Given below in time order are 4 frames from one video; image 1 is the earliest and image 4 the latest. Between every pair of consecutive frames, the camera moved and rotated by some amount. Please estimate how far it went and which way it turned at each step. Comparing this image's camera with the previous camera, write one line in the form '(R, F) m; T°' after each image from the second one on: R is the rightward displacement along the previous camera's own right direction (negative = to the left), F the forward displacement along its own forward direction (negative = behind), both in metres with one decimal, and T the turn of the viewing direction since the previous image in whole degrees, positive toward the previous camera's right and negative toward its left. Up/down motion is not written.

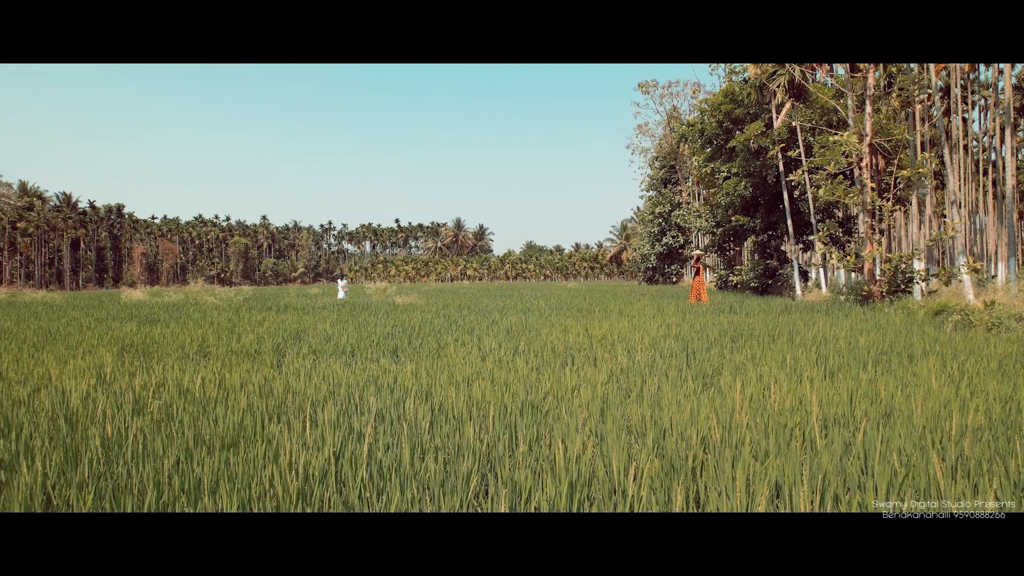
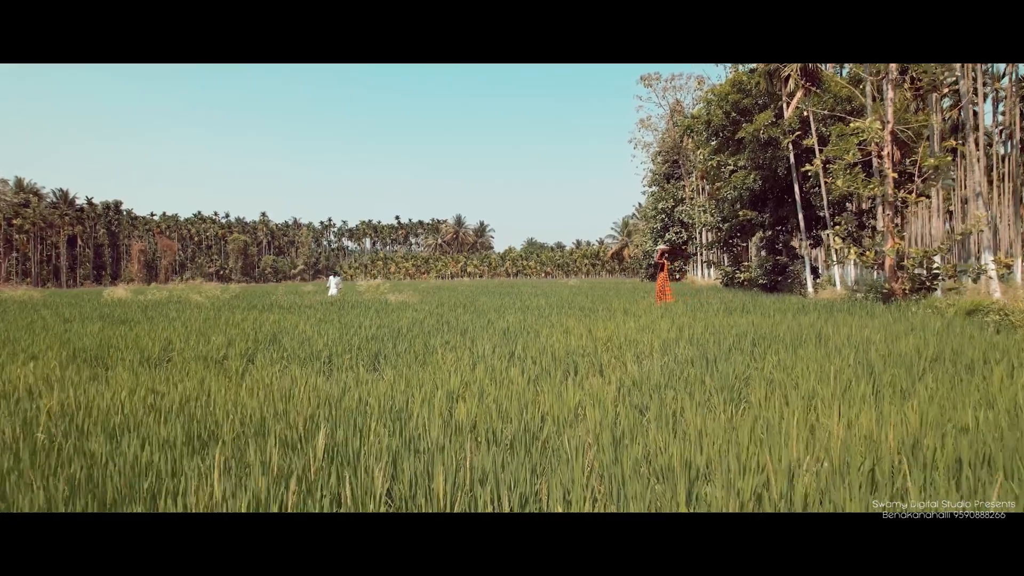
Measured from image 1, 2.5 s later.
(0.0, +0.6) m; 0°
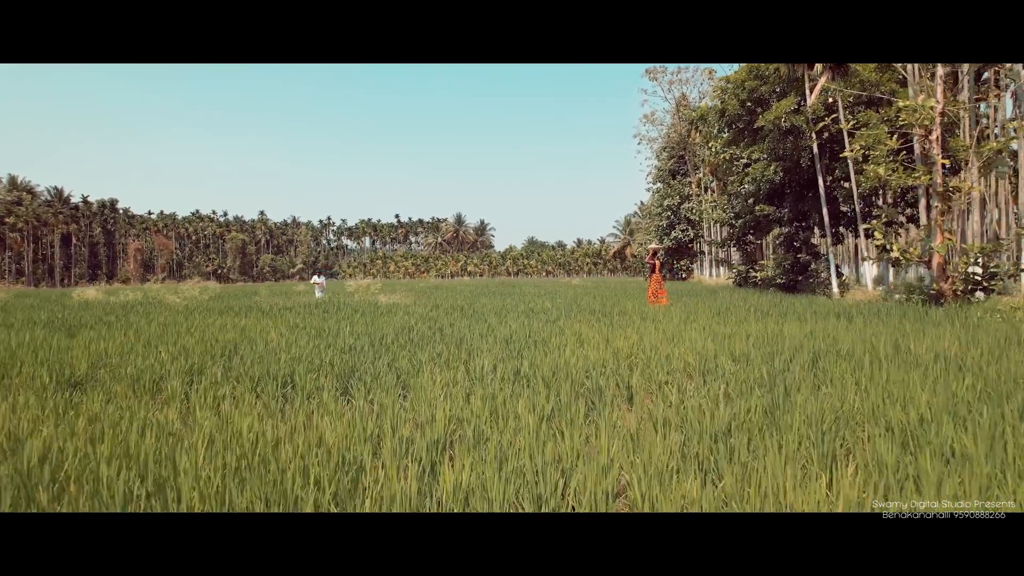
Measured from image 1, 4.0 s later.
(0.0, +1.0) m; 0°
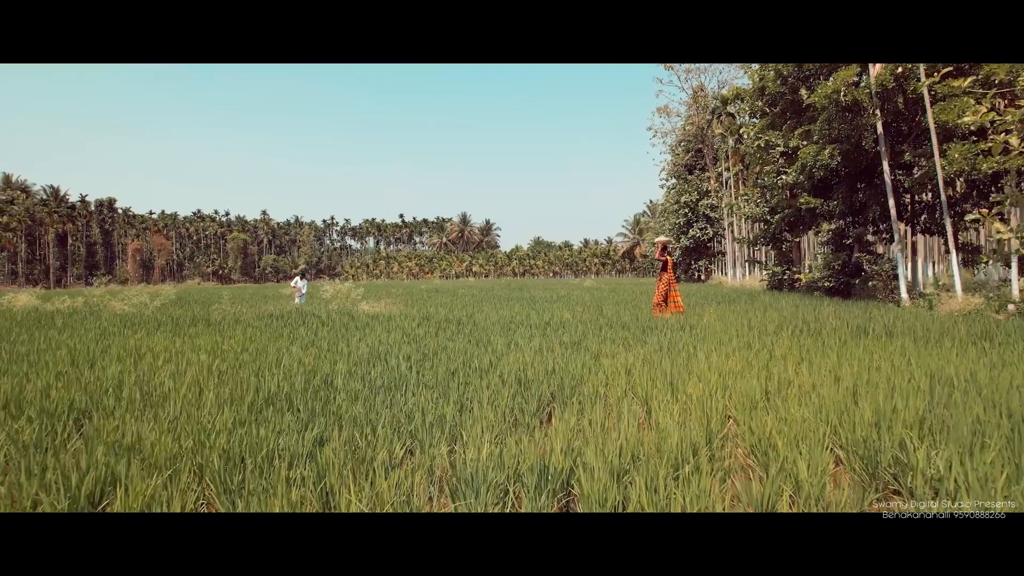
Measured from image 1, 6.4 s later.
(-0.1, +1.9) m; 0°
